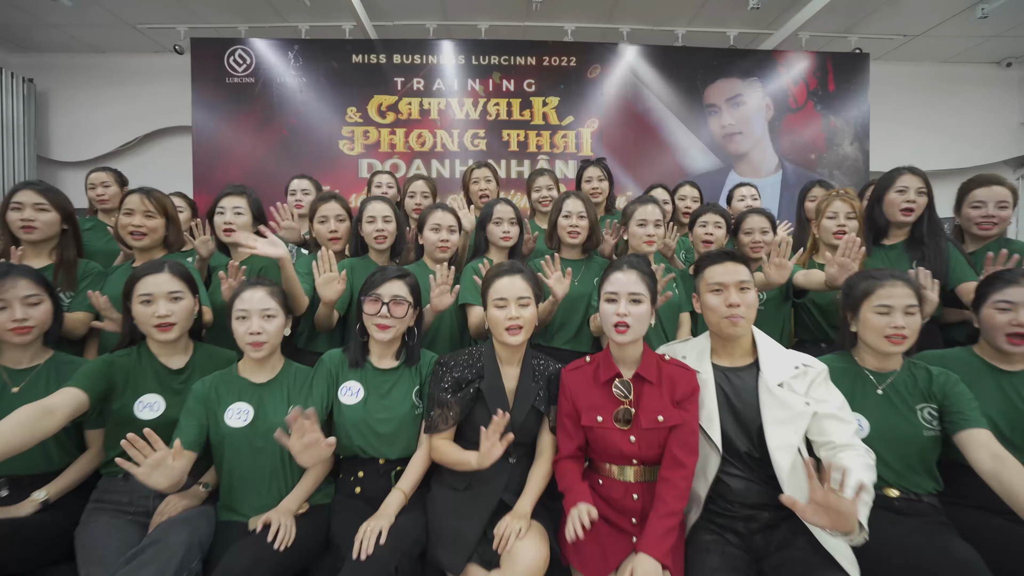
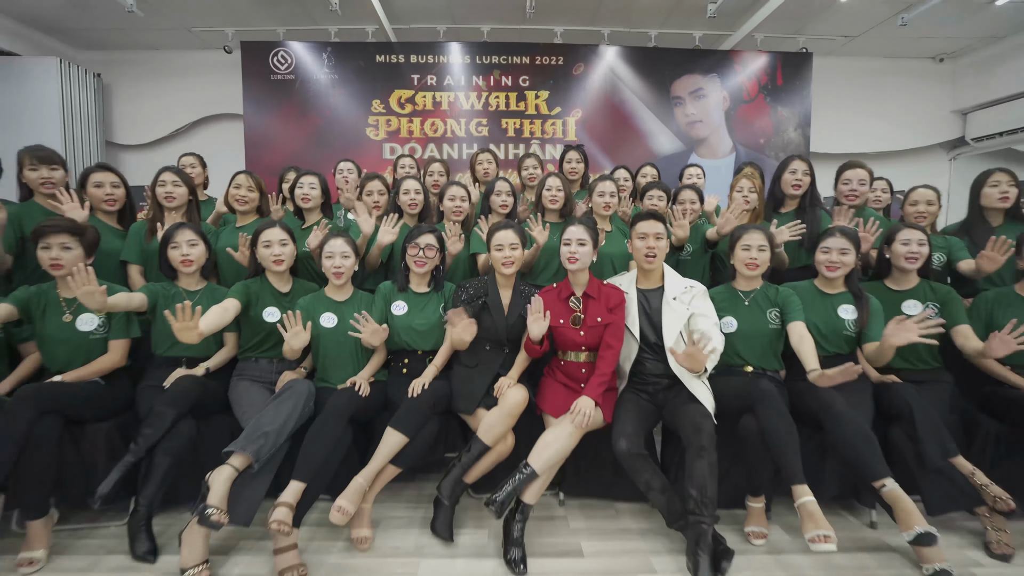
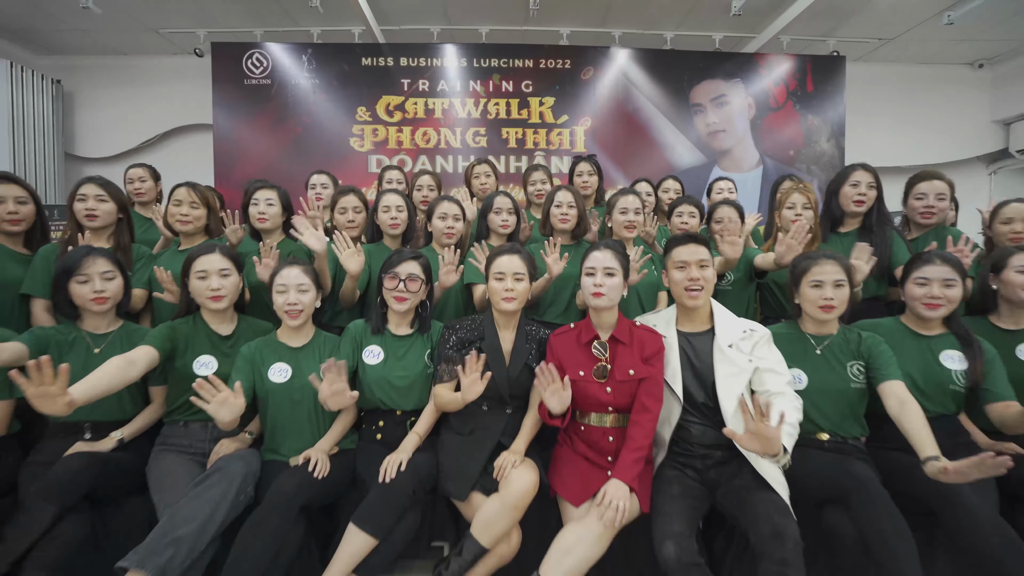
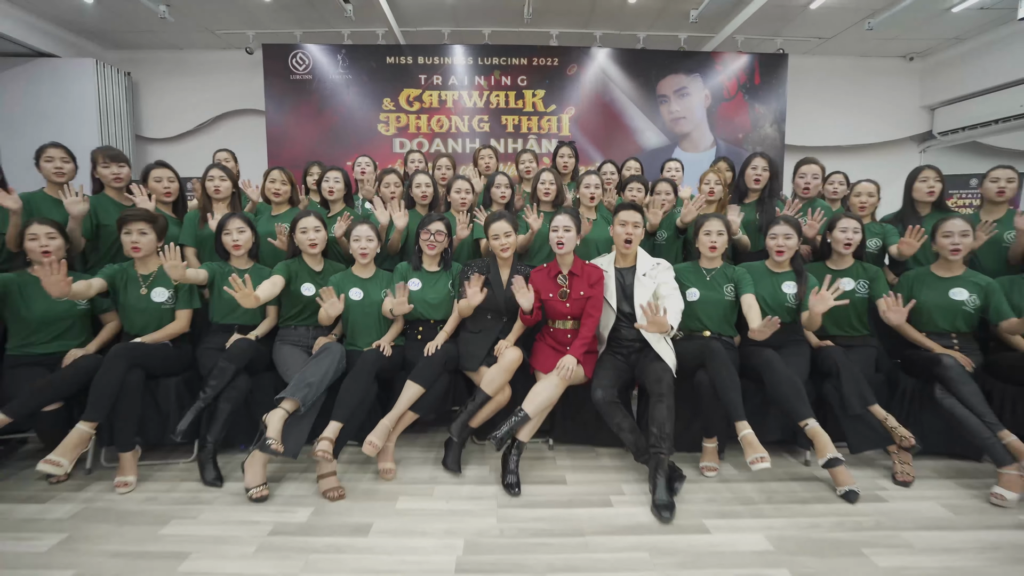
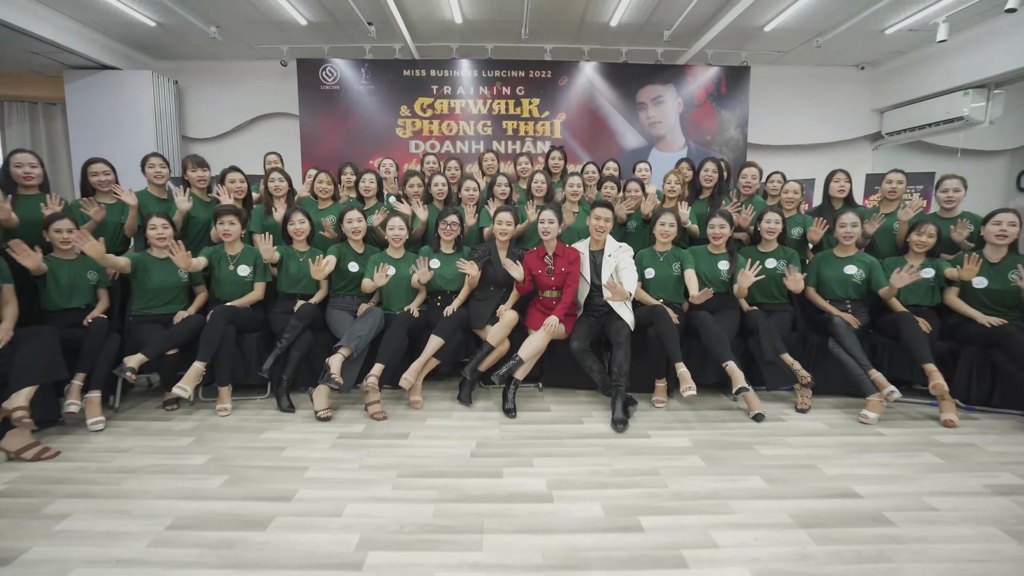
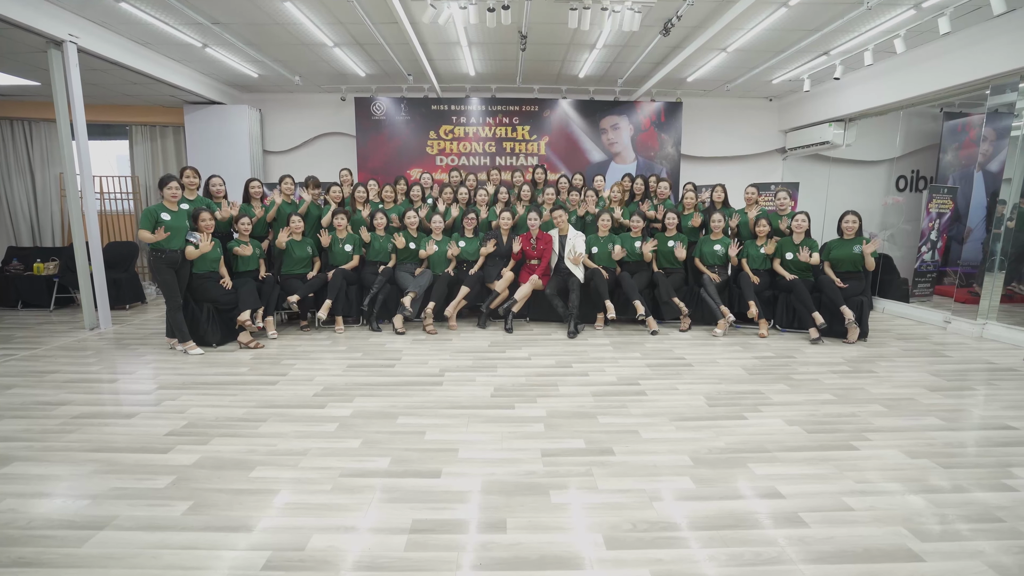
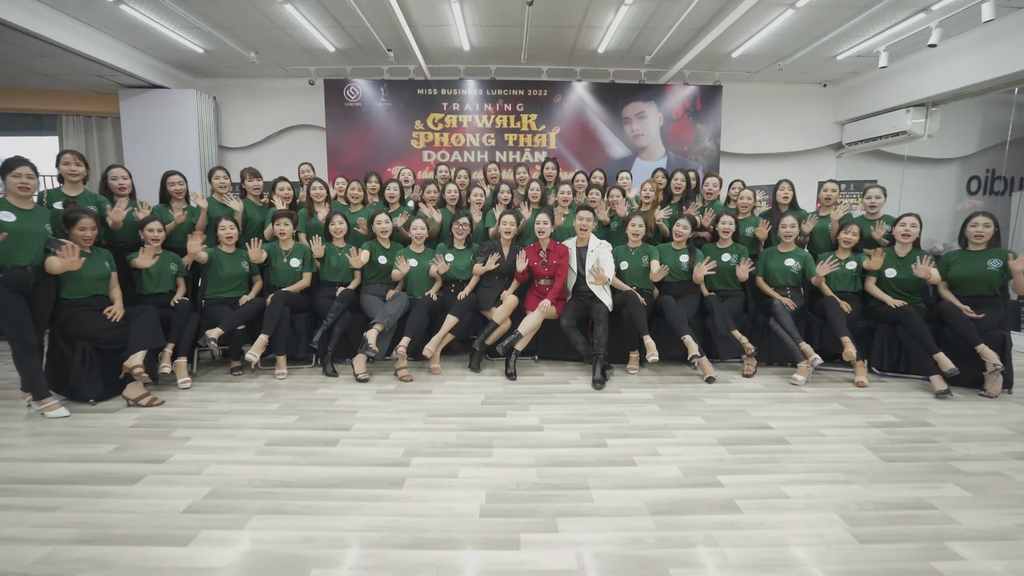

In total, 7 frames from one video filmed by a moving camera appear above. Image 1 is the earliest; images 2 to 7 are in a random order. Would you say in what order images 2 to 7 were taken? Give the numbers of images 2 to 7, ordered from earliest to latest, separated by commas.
3, 2, 4, 5, 7, 6
